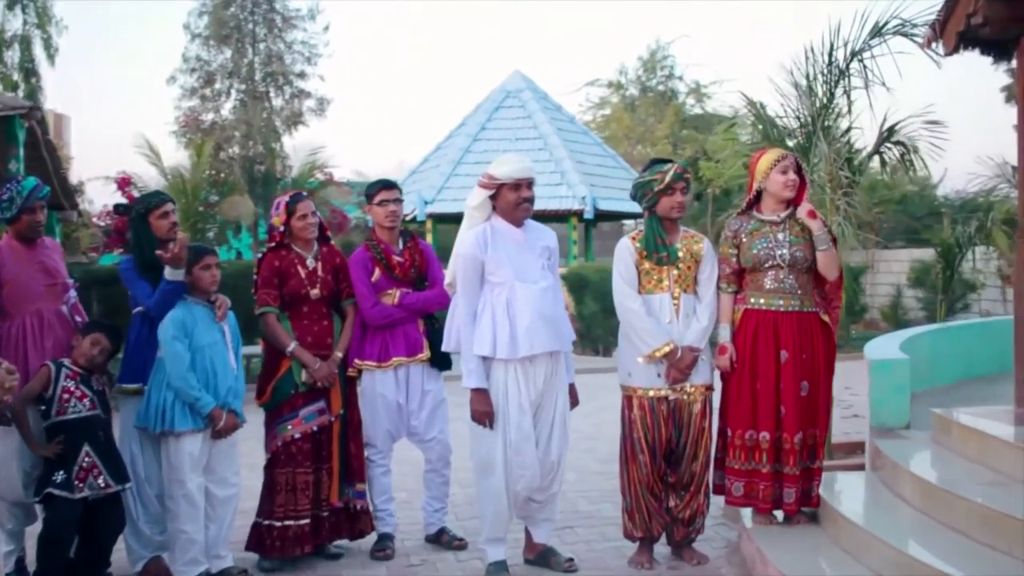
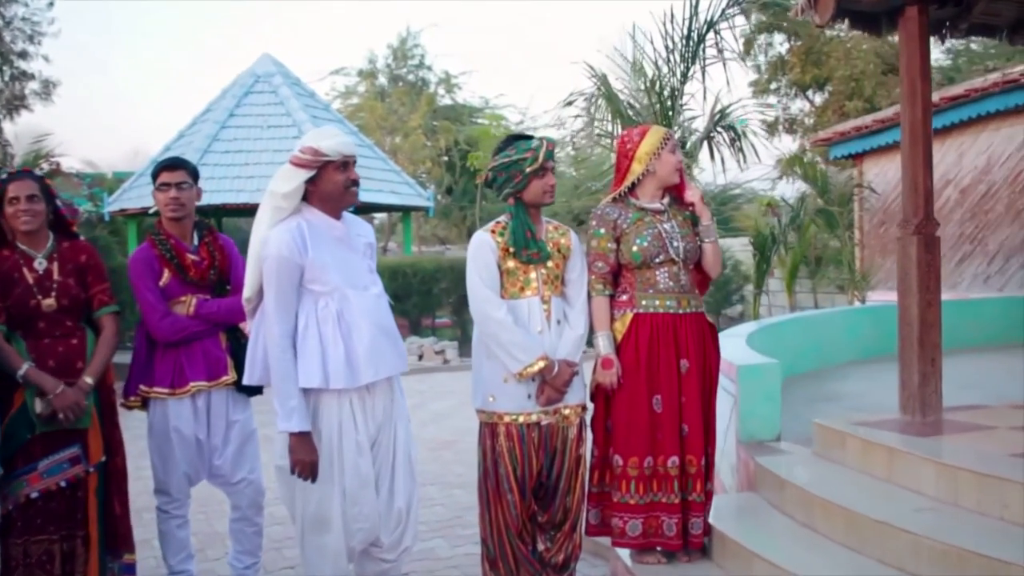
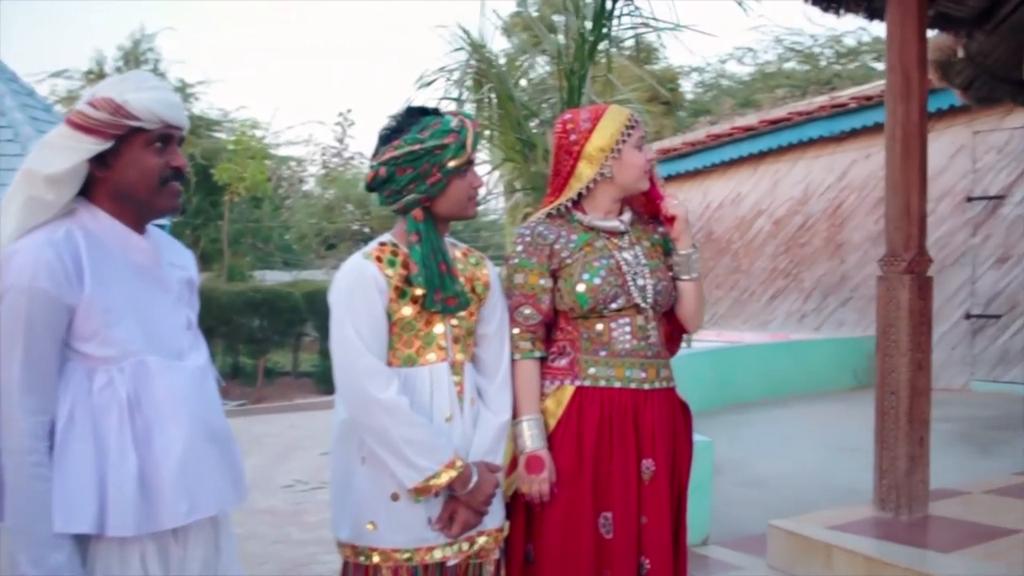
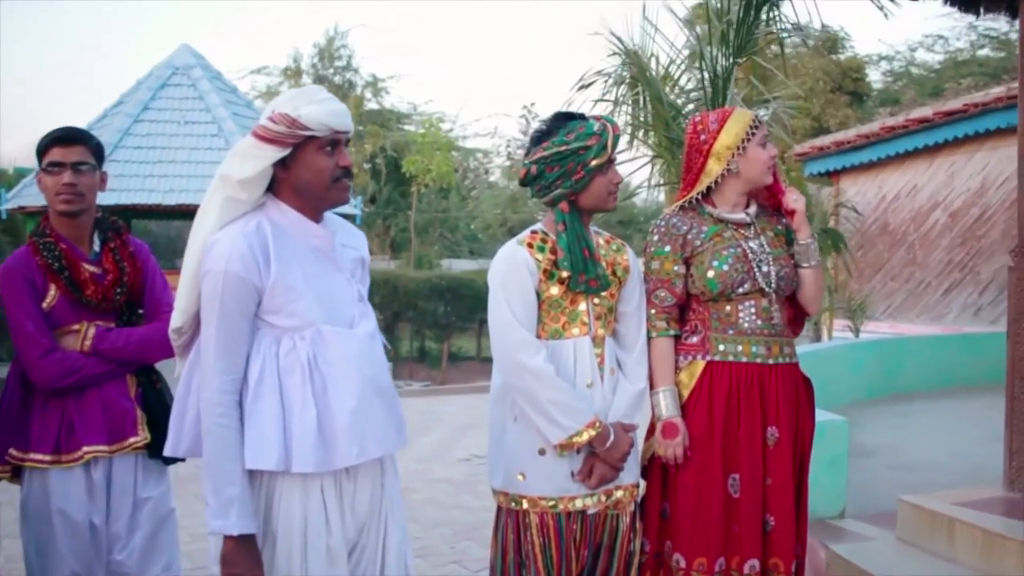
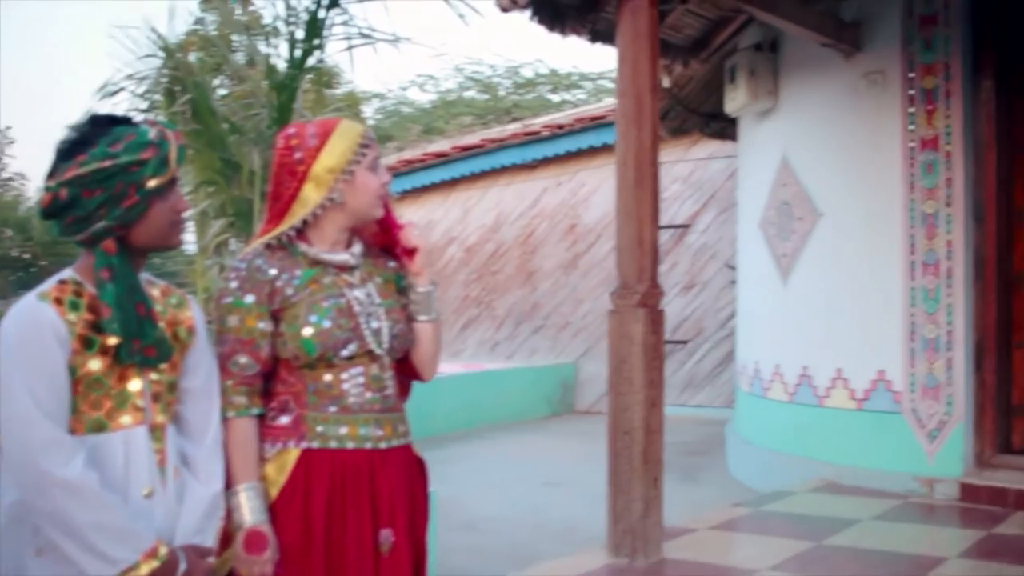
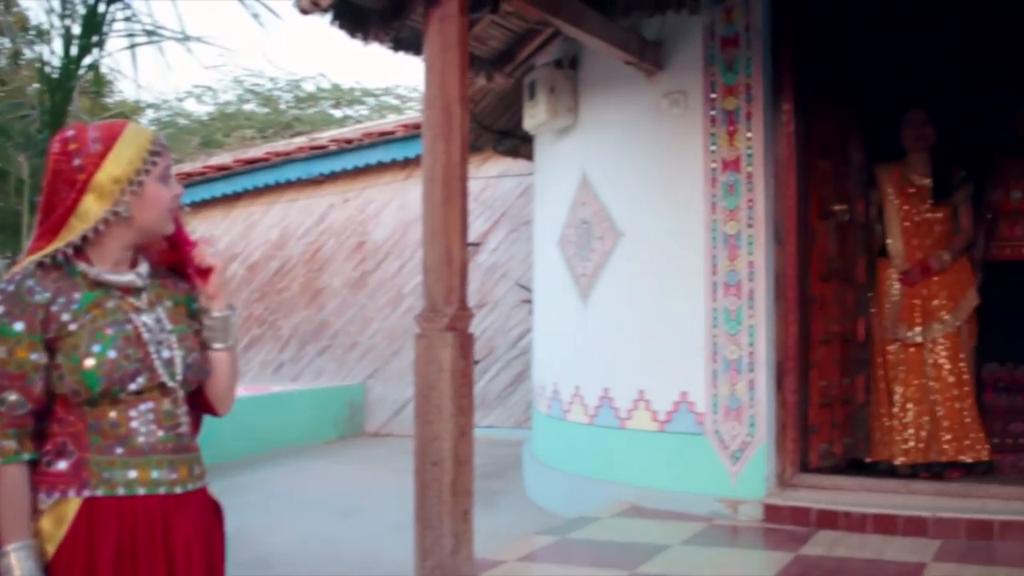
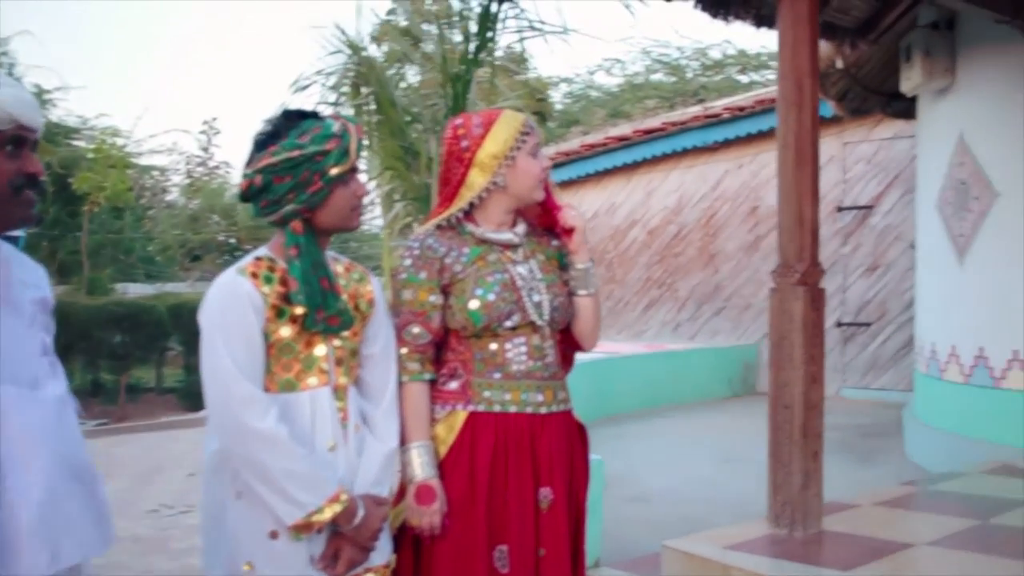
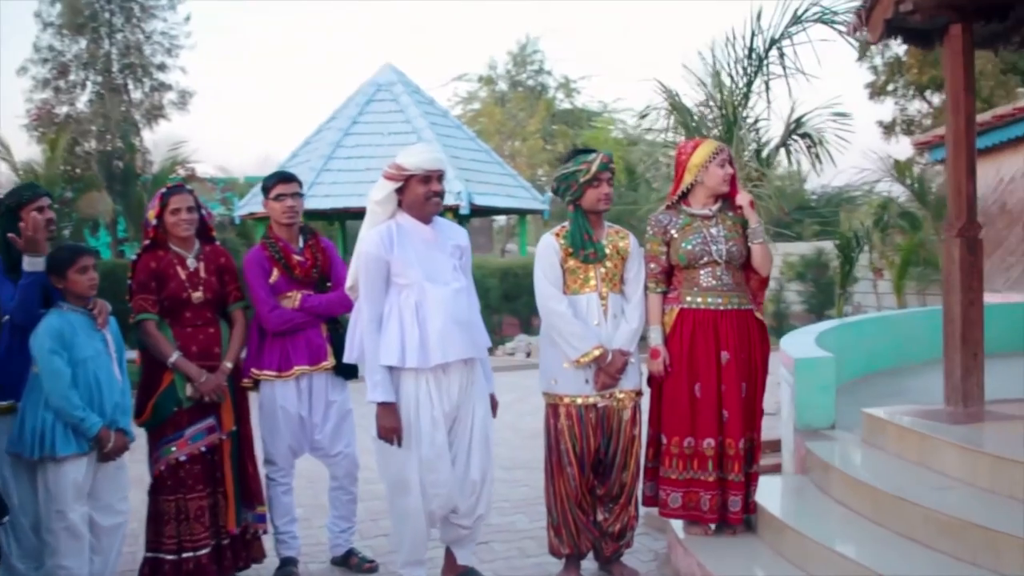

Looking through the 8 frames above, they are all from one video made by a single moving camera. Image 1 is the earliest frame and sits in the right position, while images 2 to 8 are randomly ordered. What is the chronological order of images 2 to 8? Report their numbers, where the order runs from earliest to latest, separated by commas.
8, 2, 4, 3, 7, 5, 6
